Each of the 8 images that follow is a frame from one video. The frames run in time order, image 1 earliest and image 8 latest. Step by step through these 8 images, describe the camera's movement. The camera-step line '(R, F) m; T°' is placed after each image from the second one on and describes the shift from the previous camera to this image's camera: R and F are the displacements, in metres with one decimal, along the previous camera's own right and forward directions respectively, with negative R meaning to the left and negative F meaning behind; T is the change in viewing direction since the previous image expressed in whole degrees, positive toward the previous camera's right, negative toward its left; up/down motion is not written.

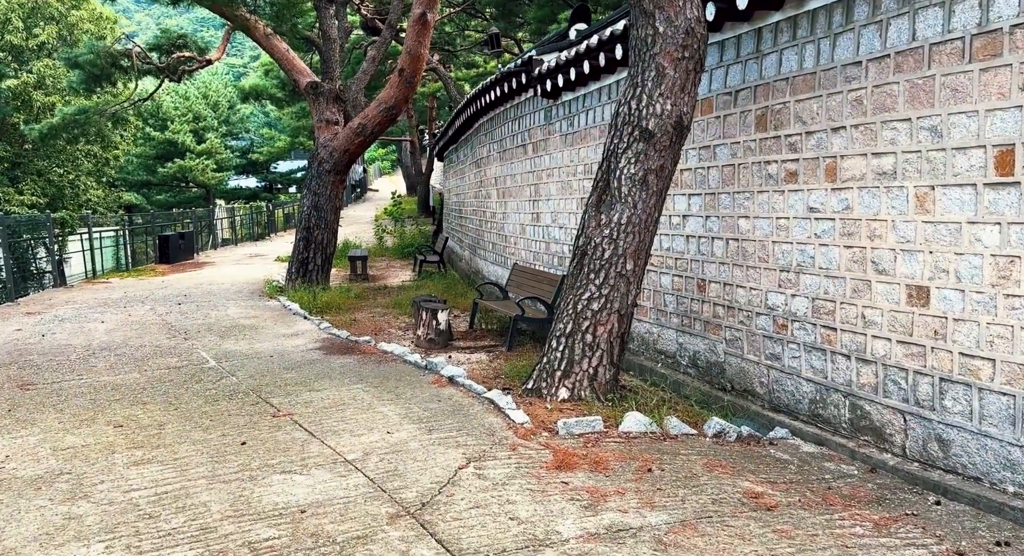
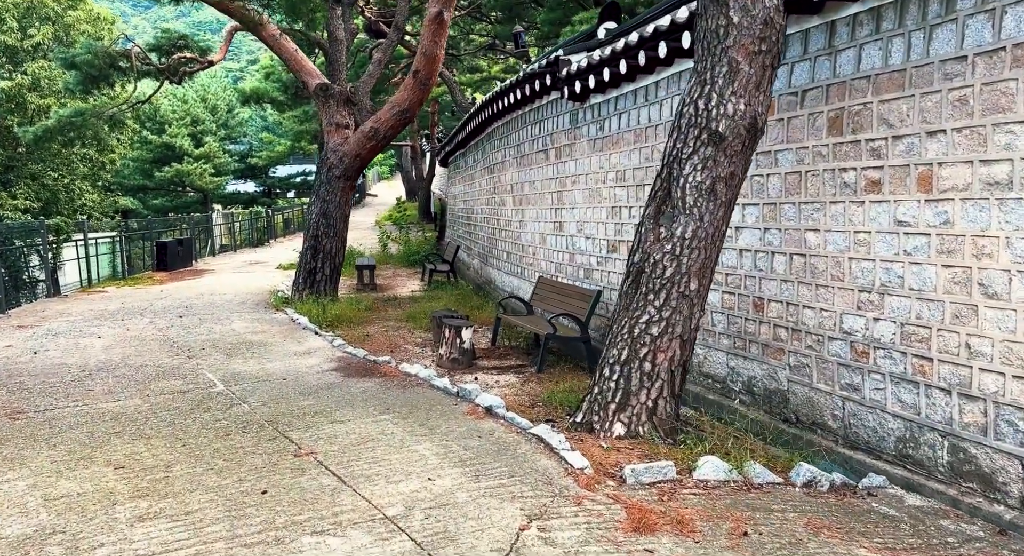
(-0.3, +0.5) m; 0°
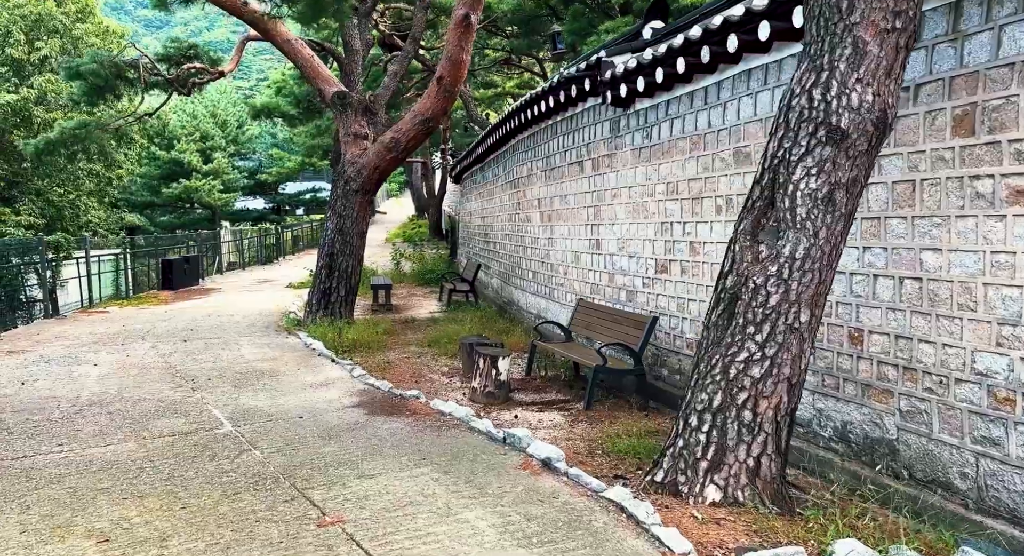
(-0.2, +0.7) m; 0°
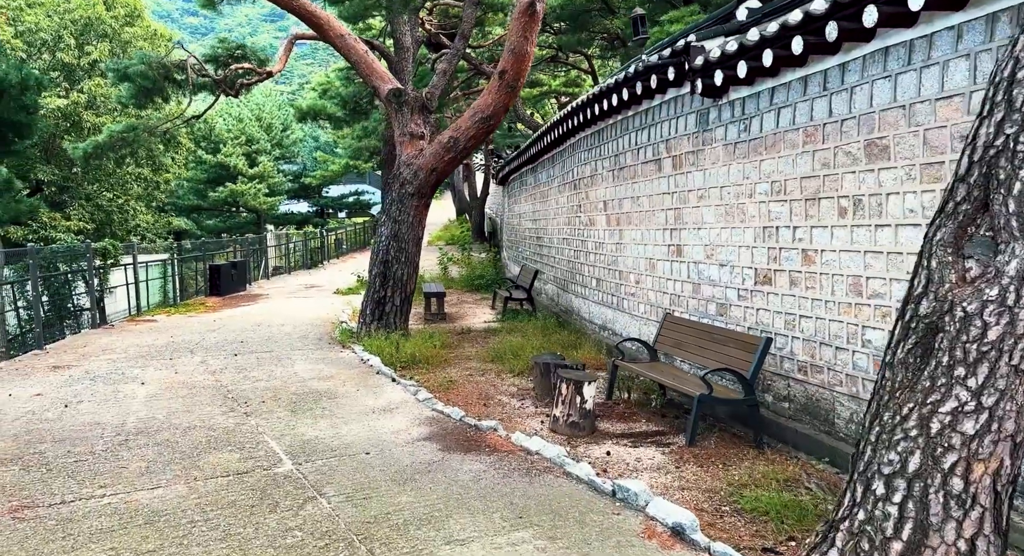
(-0.3, +0.6) m; -3°
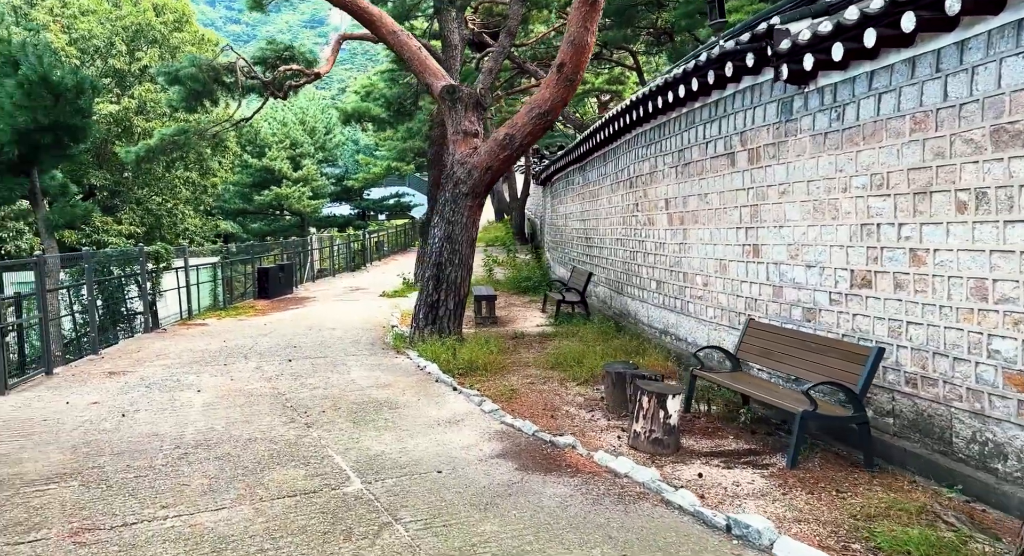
(-0.2, +0.3) m; -3°
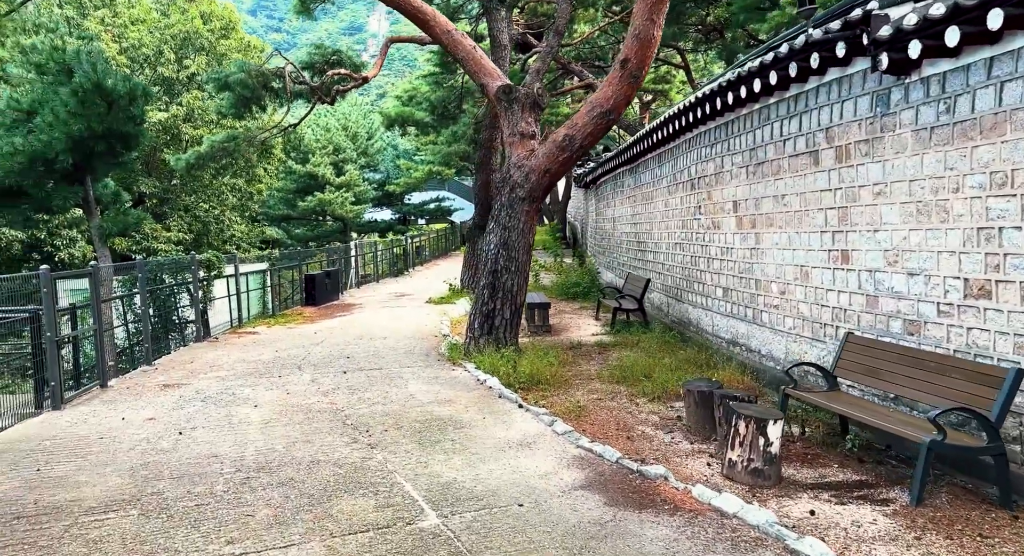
(-0.2, +0.4) m; -3°
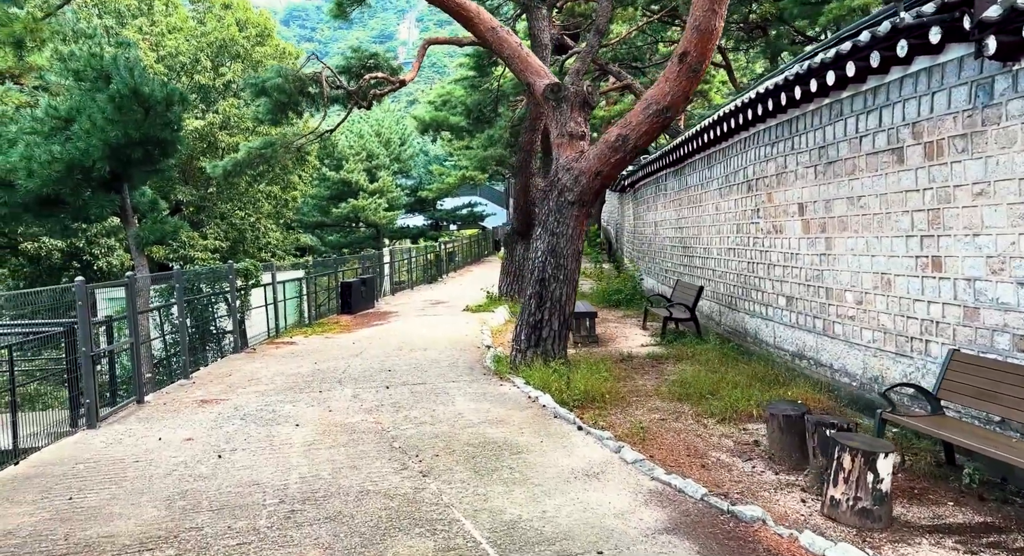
(-0.2, +0.5) m; -2°
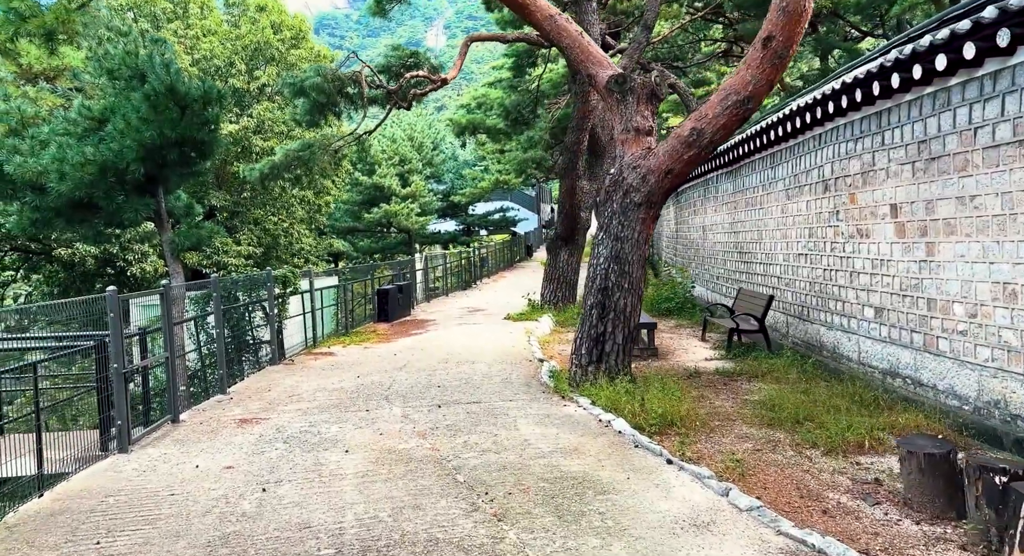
(-0.3, +0.7) m; -2°
